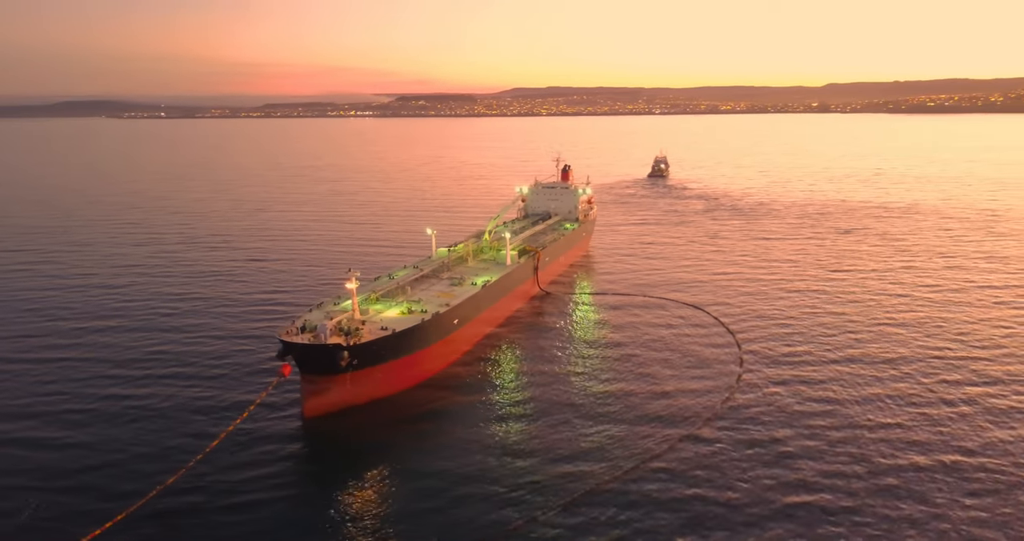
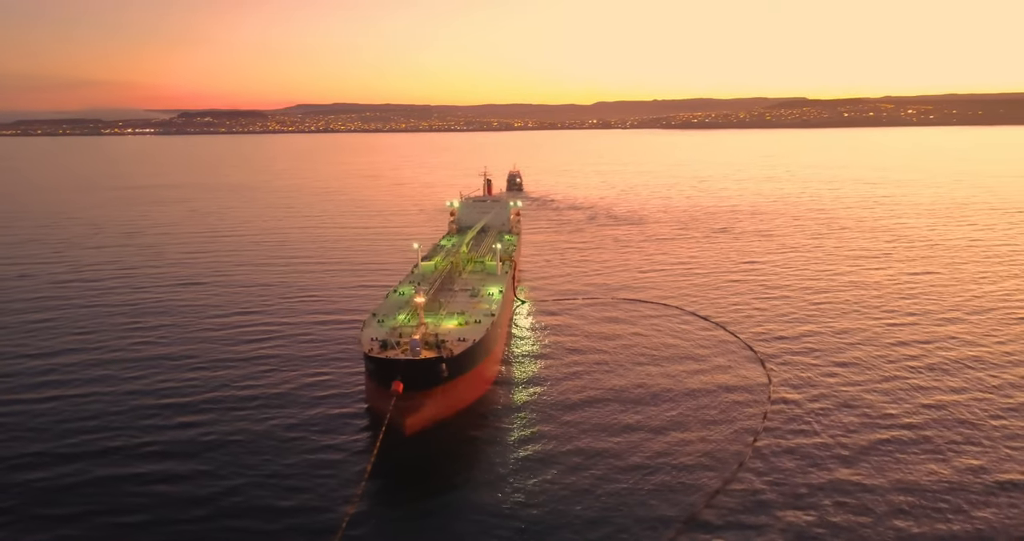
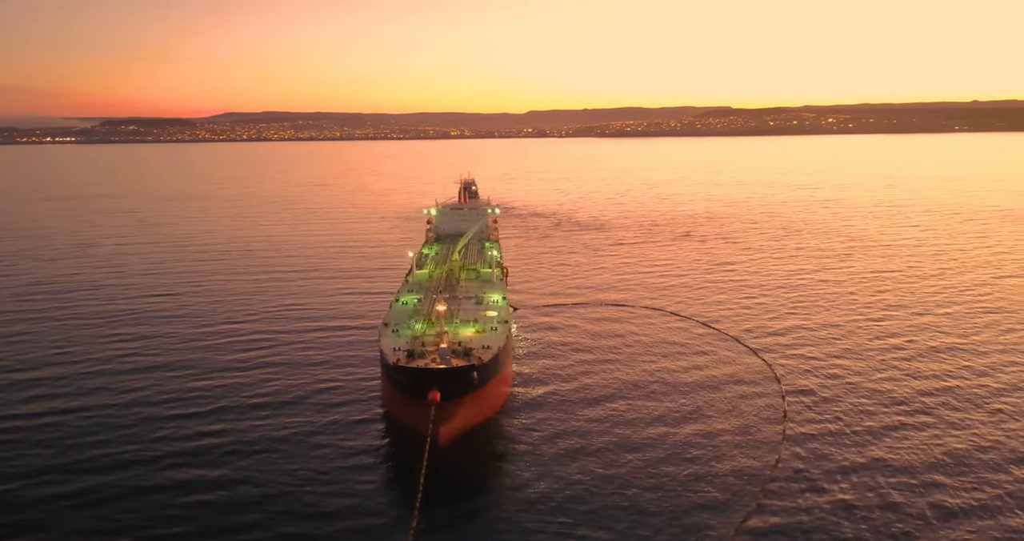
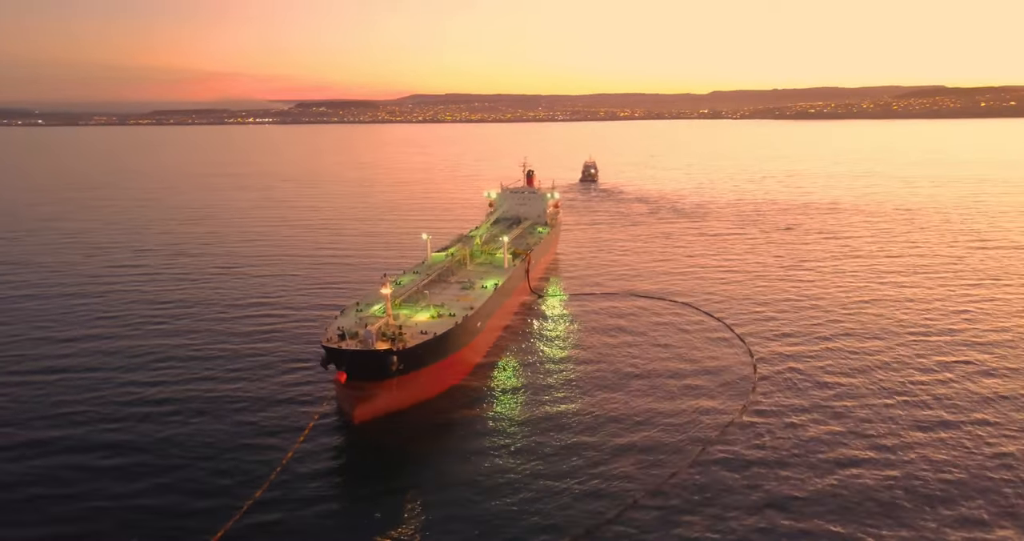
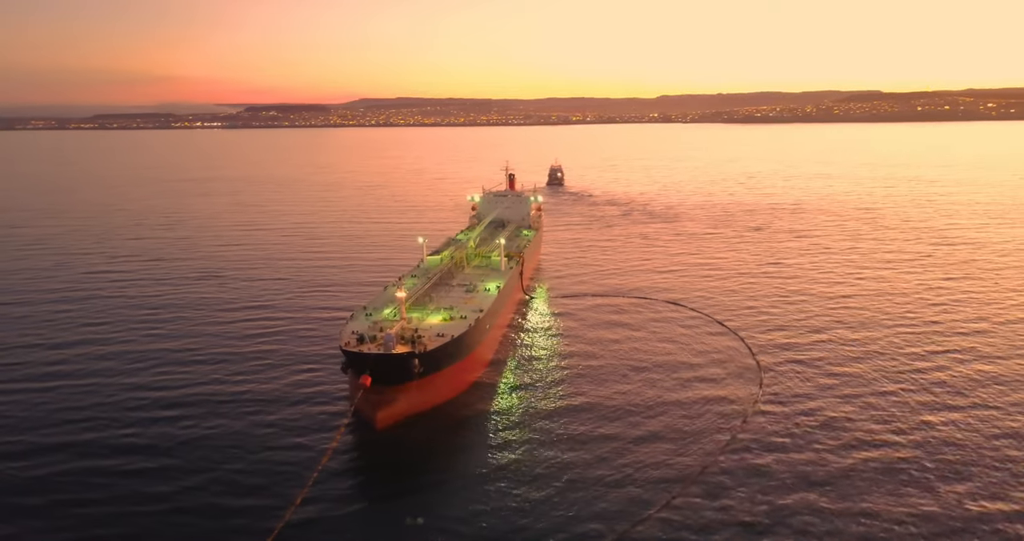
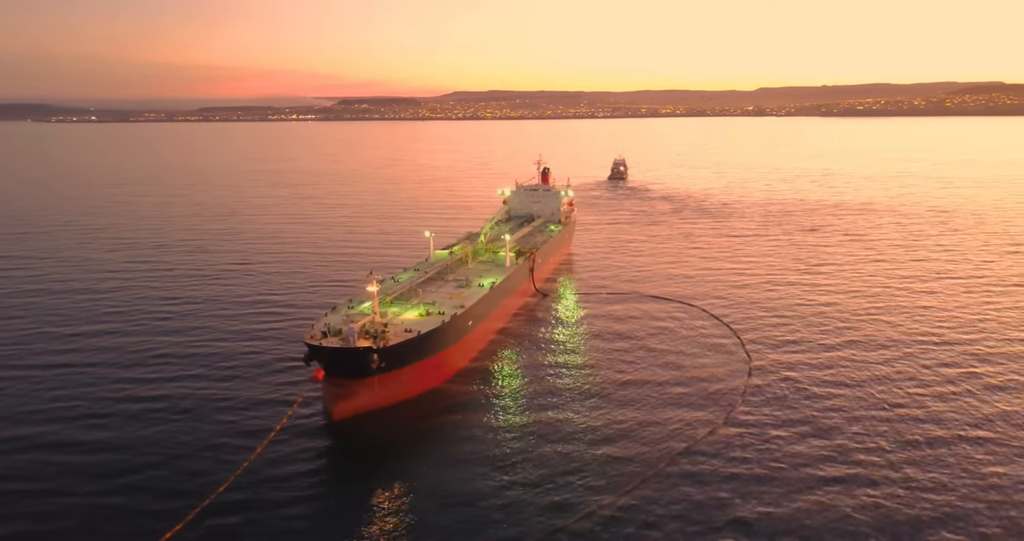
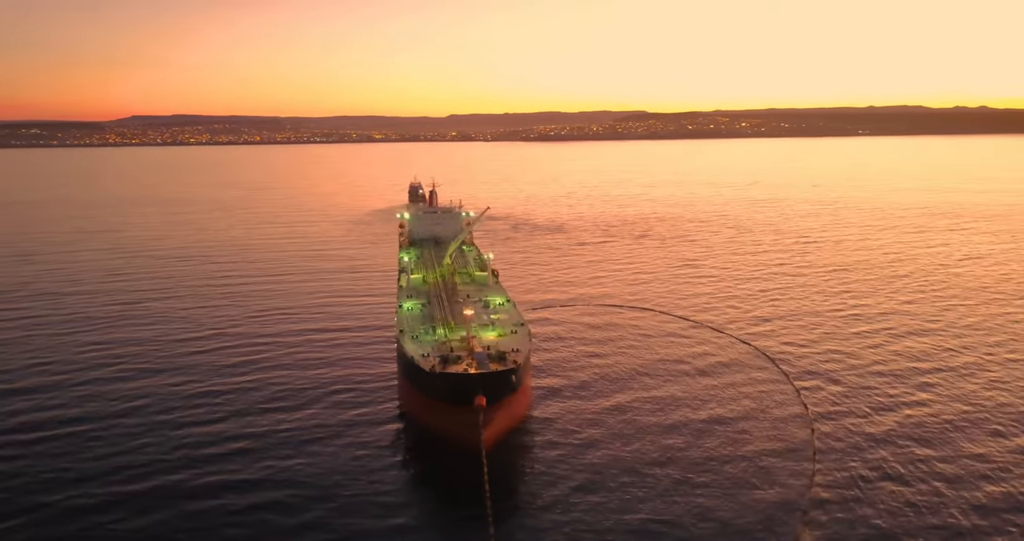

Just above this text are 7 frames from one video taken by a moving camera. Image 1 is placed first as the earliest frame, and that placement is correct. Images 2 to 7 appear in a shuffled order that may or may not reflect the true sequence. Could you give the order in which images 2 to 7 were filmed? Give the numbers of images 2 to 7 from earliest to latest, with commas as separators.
6, 4, 5, 2, 3, 7
